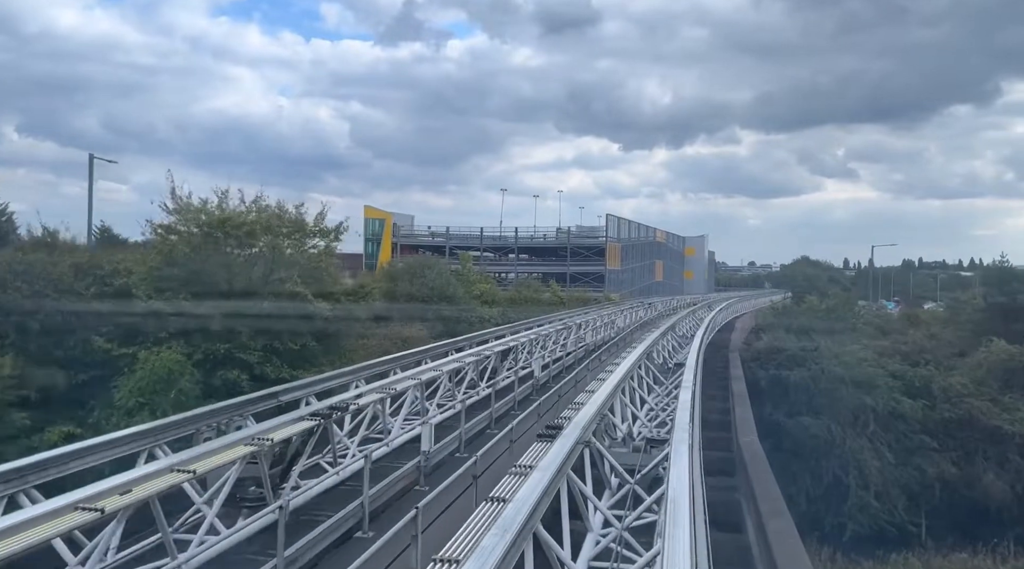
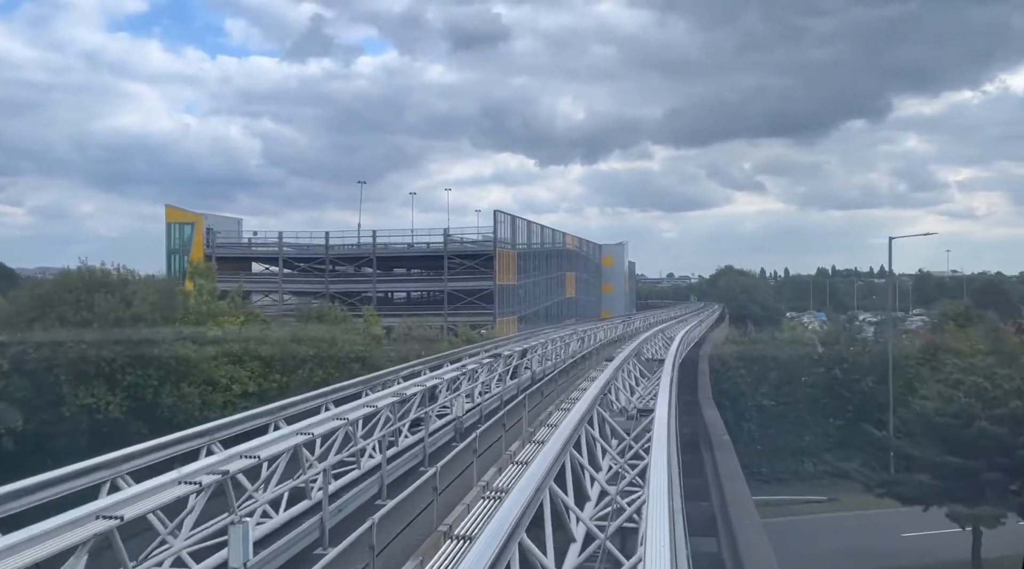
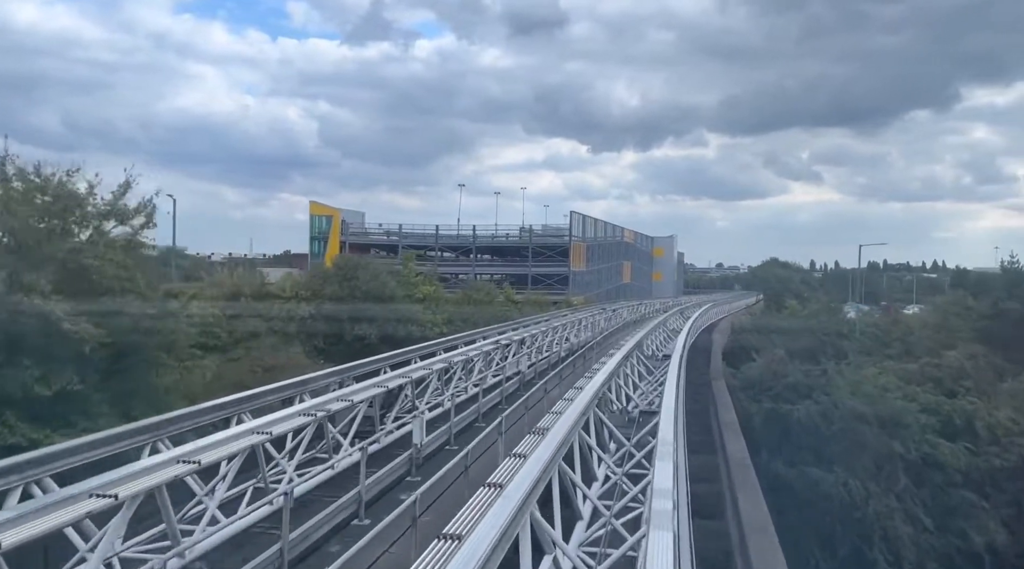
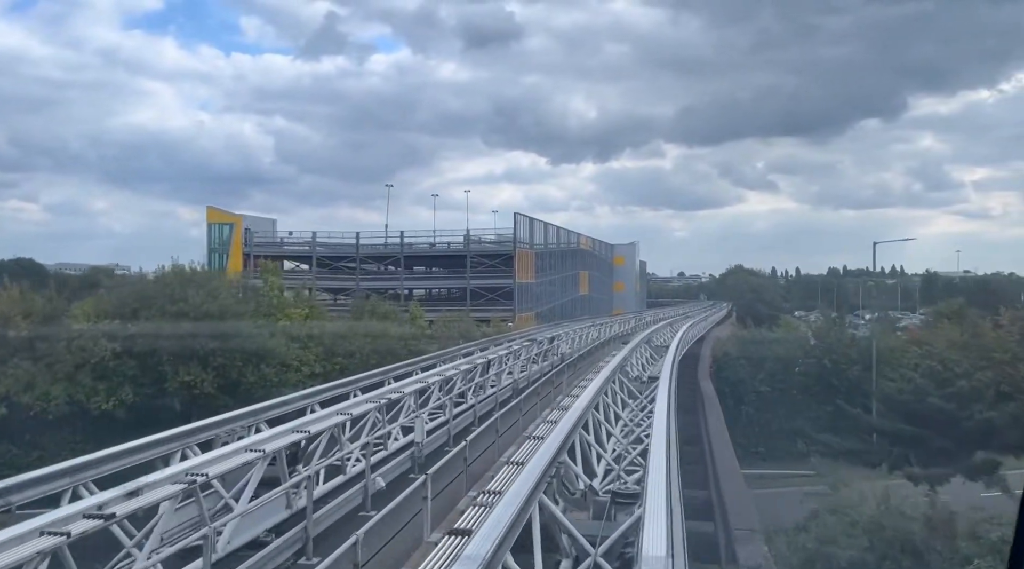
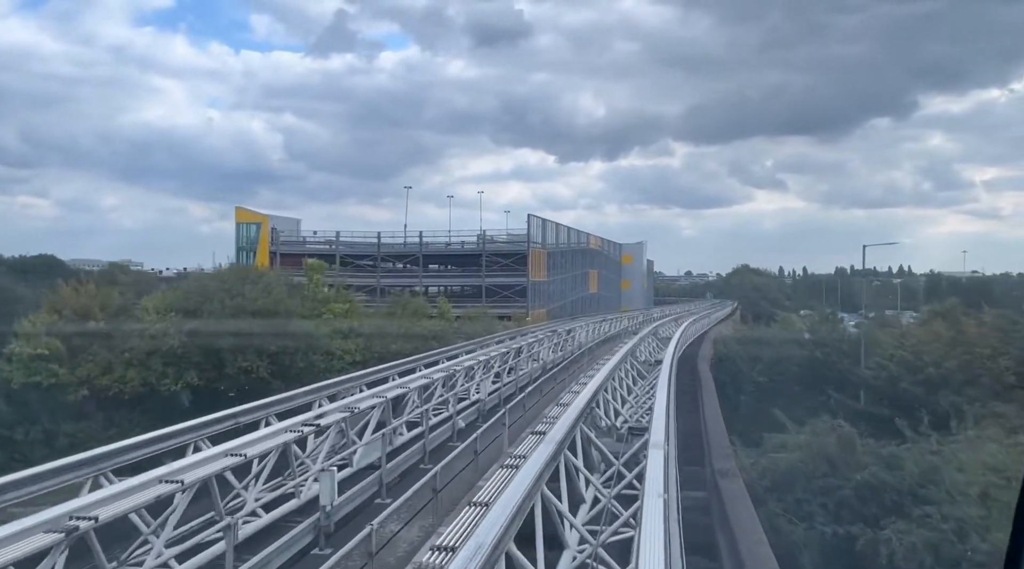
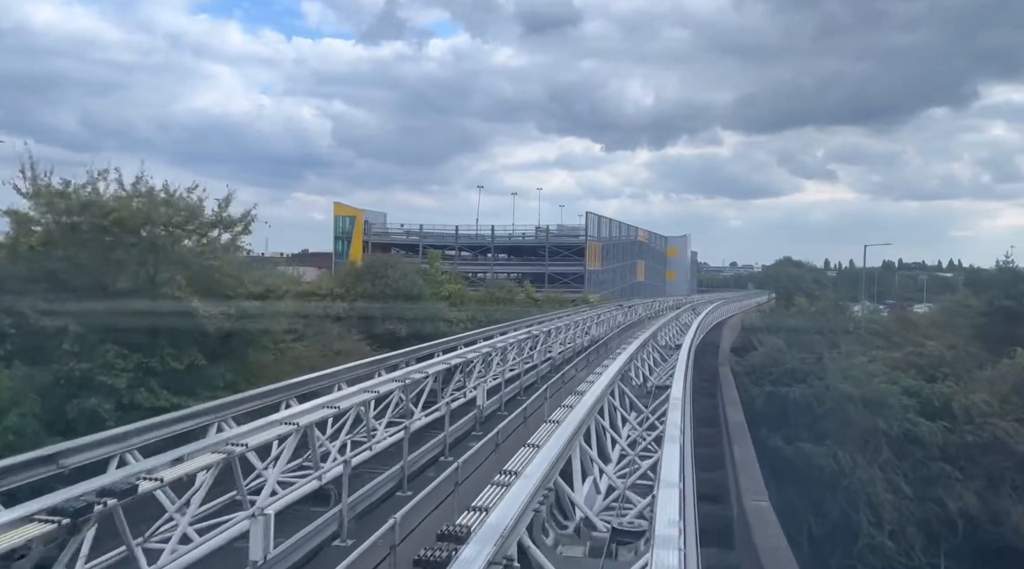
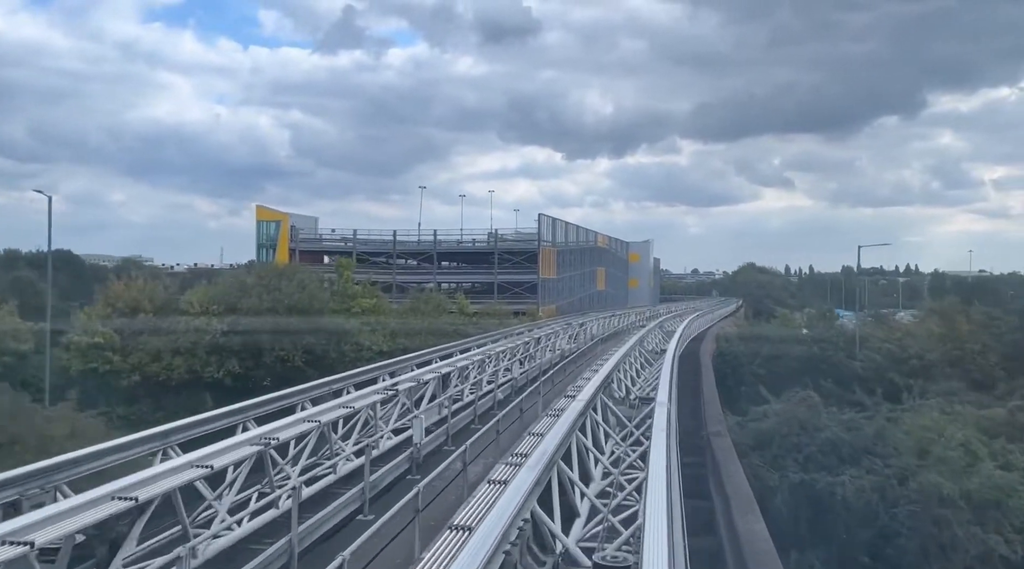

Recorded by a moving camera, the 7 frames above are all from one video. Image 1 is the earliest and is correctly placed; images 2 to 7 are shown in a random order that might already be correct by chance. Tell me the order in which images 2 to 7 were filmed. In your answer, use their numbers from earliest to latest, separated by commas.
6, 3, 7, 5, 4, 2
